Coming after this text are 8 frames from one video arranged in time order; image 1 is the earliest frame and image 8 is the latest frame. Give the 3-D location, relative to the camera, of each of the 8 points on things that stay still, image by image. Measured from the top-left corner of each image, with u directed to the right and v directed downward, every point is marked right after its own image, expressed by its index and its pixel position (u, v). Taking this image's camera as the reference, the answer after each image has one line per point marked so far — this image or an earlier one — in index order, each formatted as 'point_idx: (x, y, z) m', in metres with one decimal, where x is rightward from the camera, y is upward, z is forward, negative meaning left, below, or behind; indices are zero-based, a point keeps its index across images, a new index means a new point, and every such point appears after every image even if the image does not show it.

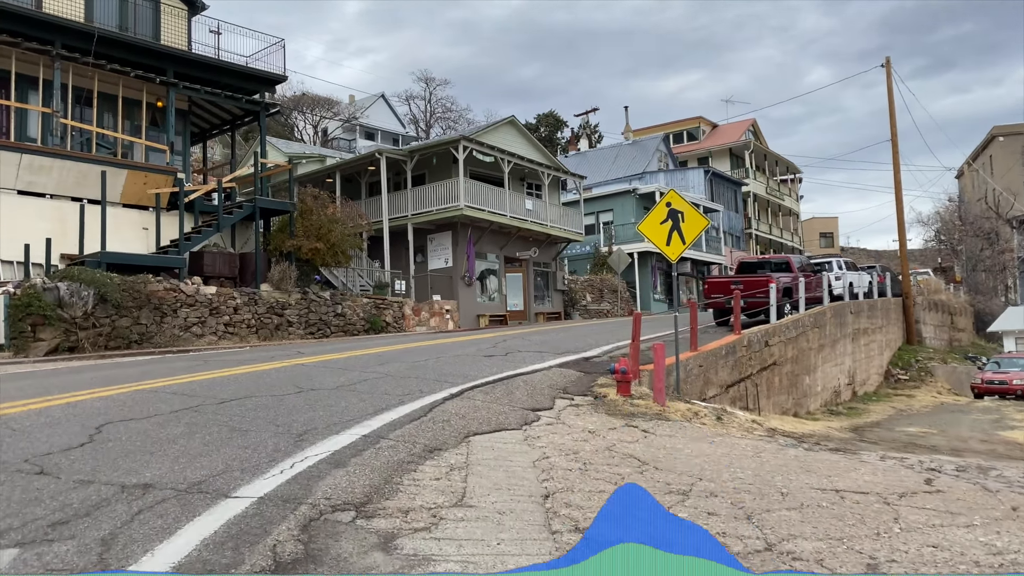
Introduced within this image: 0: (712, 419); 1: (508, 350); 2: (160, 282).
0: (+2.4, -1.6, +10.2) m
1: (0.0, -1.1, +14.7) m
2: (-6.9, +0.1, +16.4) m
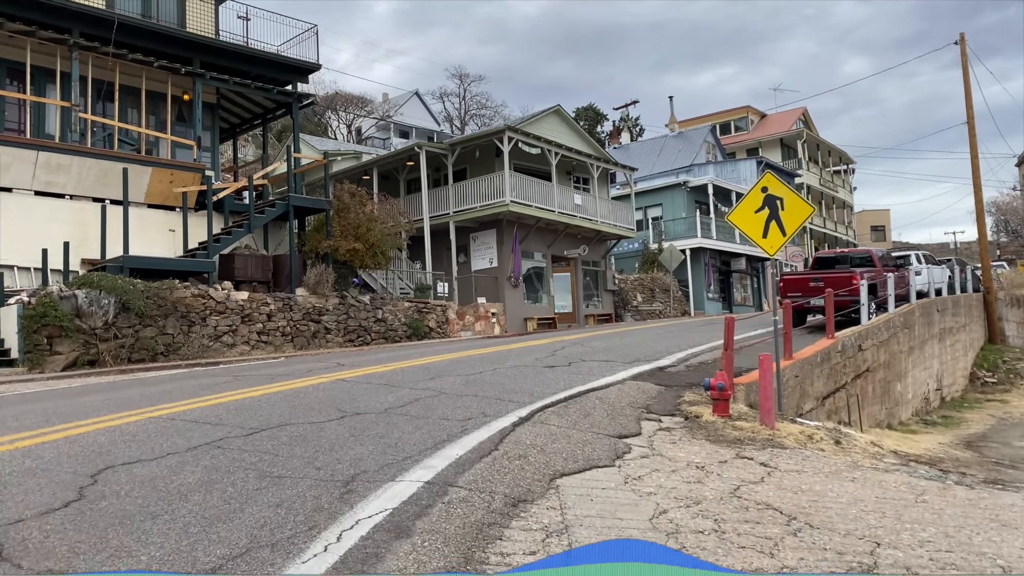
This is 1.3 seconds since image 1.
0: (+3.3, -1.6, +8.5) m
1: (+0.9, -1.1, +13.1) m
2: (-5.8, 0.0, +15.1) m
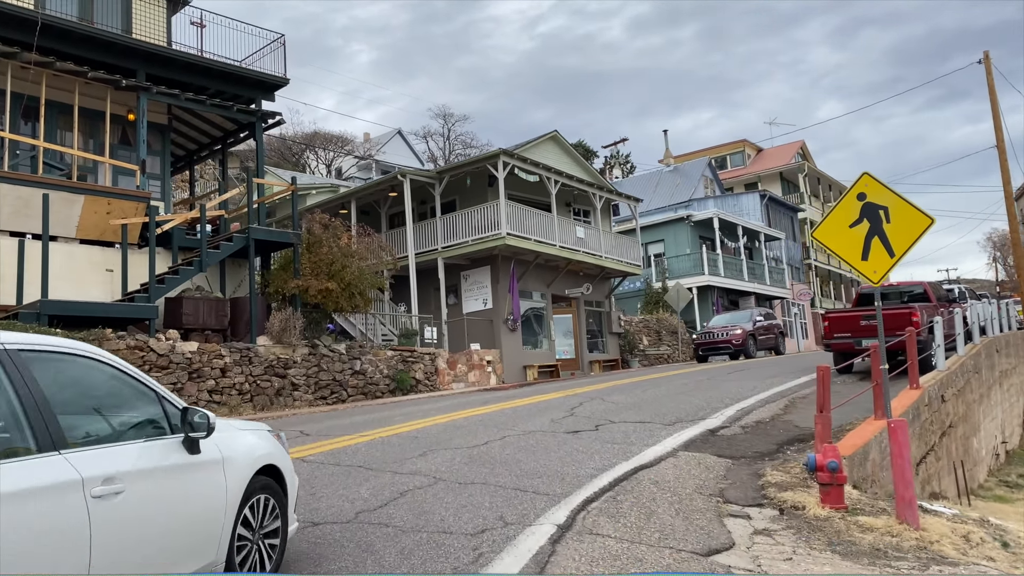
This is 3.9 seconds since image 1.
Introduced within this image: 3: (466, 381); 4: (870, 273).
0: (+3.5, -1.9, +5.9) m
1: (+1.1, -1.6, +10.5) m
2: (-5.8, -0.7, +12.4) m
3: (-1.0, -2.0, +18.3) m
4: (+3.2, +0.1, +7.6) m
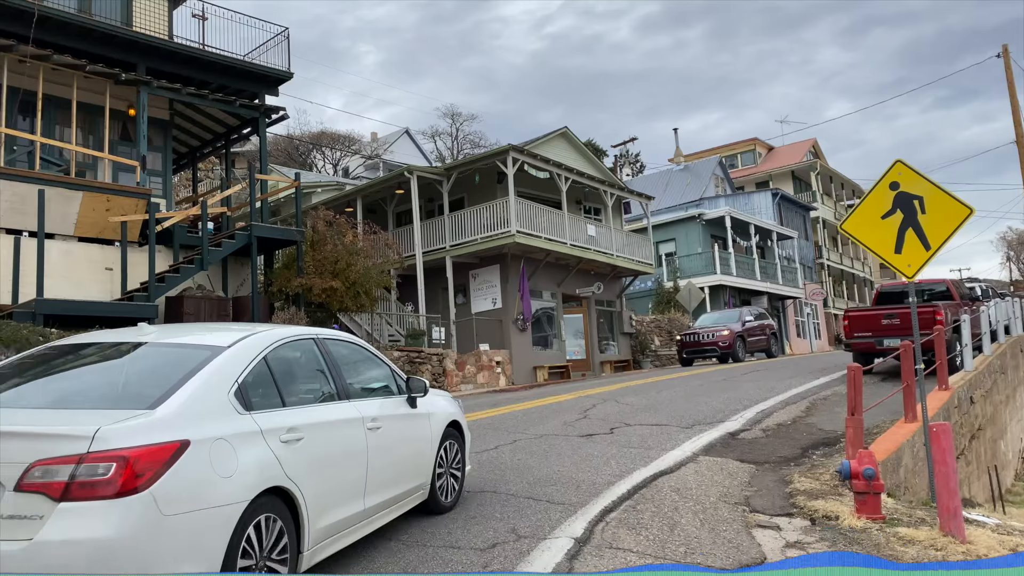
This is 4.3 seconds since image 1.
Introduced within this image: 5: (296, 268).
0: (+3.5, -1.8, +5.5) m
1: (+1.2, -1.6, +10.0) m
2: (-5.6, -0.7, +12.0) m
3: (-0.8, -2.0, +17.9) m
4: (+3.3, +0.2, +7.1) m
5: (-4.0, +0.4, +15.4) m
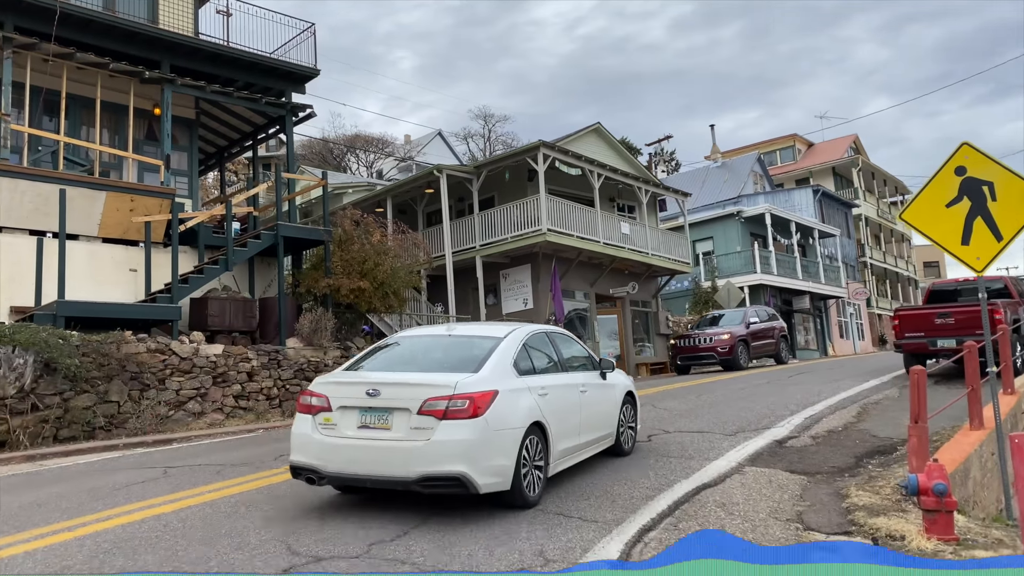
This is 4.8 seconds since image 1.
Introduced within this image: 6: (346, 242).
0: (+3.7, -1.8, +4.8) m
1: (+1.6, -1.6, +9.5) m
2: (-5.2, -0.7, +11.8) m
3: (-0.1, -2.0, +17.4) m
4: (+3.6, +0.2, +6.5) m
5: (-3.4, +0.4, +15.0) m
6: (-3.0, +0.8, +15.2) m
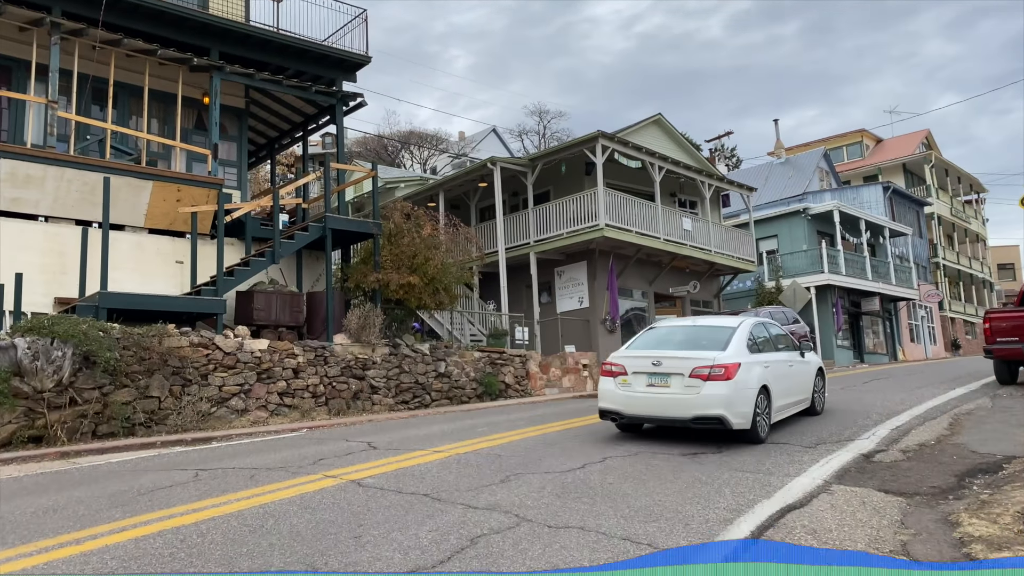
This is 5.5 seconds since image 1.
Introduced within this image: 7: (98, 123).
0: (+4.0, -1.8, +3.9) m
1: (+2.1, -1.5, +8.6) m
2: (-4.4, -0.6, +11.4) m
3: (+1.0, -1.9, +16.7) m
4: (+4.0, +0.2, +5.5) m
5: (-2.4, +0.4, +14.5) m
6: (-2.0, +0.9, +14.7) m
7: (-6.2, +2.5, +12.6) m
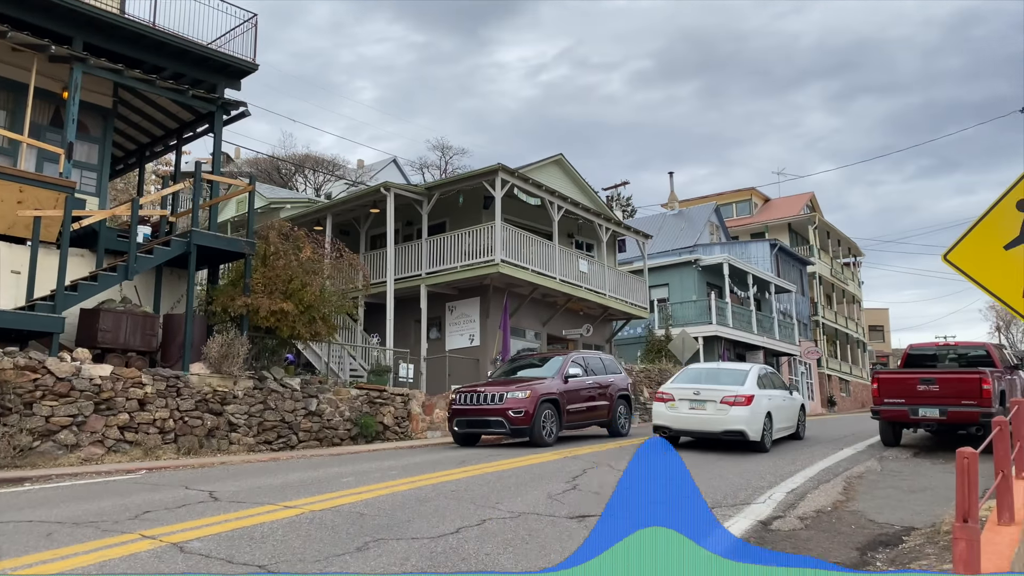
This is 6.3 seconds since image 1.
0: (+3.4, -2.1, +3.4) m
1: (+0.9, -2.0, +7.9) m
2: (-5.9, -0.8, +9.8) m
3: (-1.3, -2.6, +15.7) m
4: (+3.2, -0.2, +5.1) m
5: (-4.3, 0.0, +13.2) m
6: (-3.9, +0.5, +13.5) m
7: (-7.6, +2.4, +10.9) m
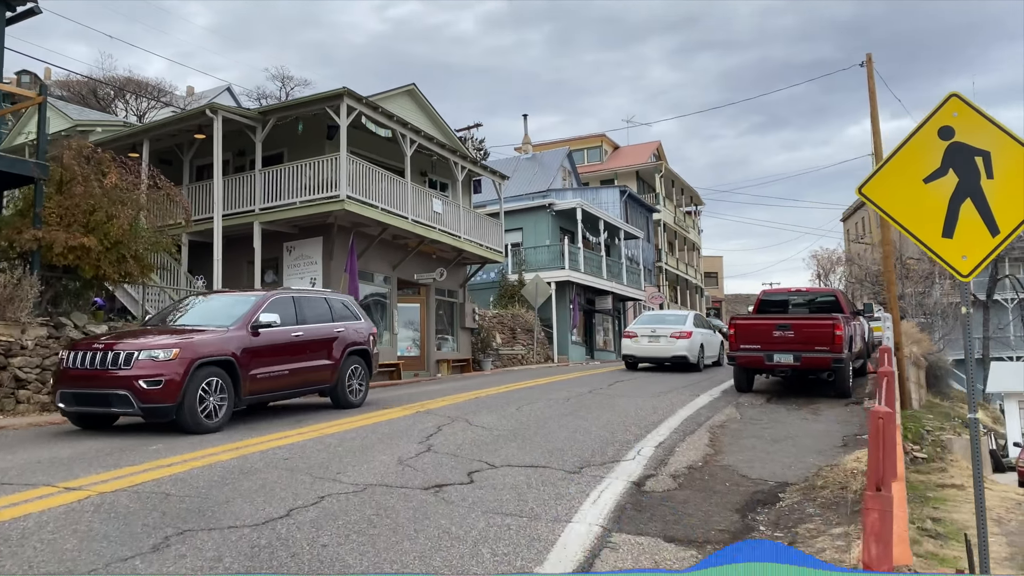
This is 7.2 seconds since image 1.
0: (+2.8, -1.9, +3.0) m
1: (-0.4, -1.4, +7.0) m
2: (-7.4, -0.1, +7.6) m
3: (-3.9, -1.6, +14.3) m
4: (+2.4, +0.2, +4.6) m
5: (-6.4, +1.0, +11.2) m
6: (-6.0, +1.4, +11.4) m
7: (-9.2, +3.1, +8.1) m
